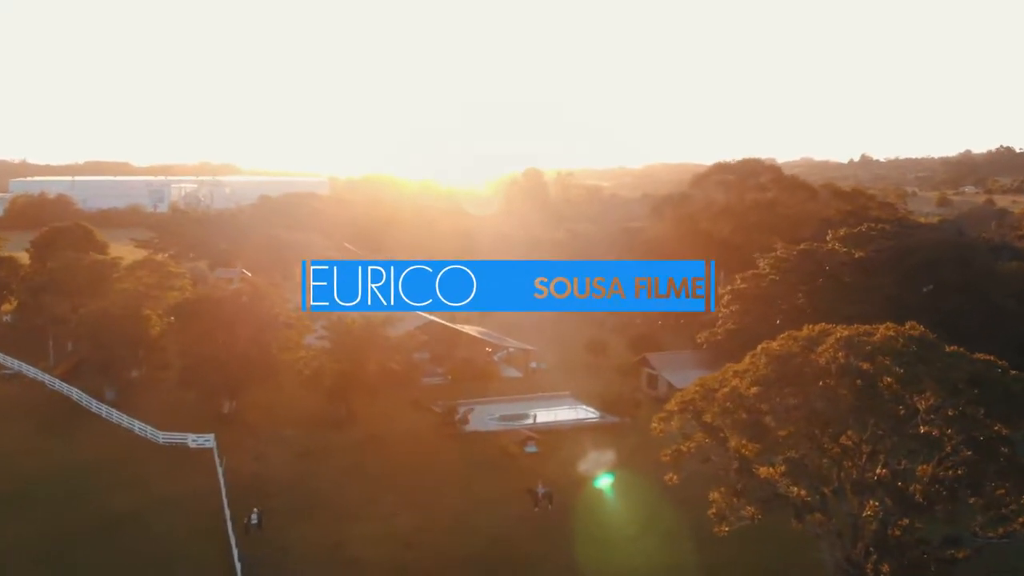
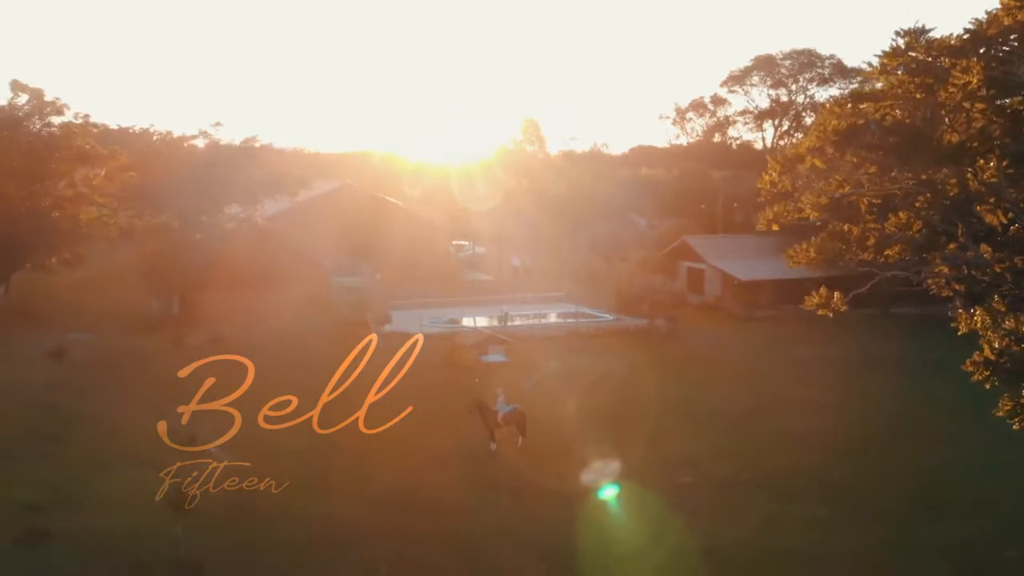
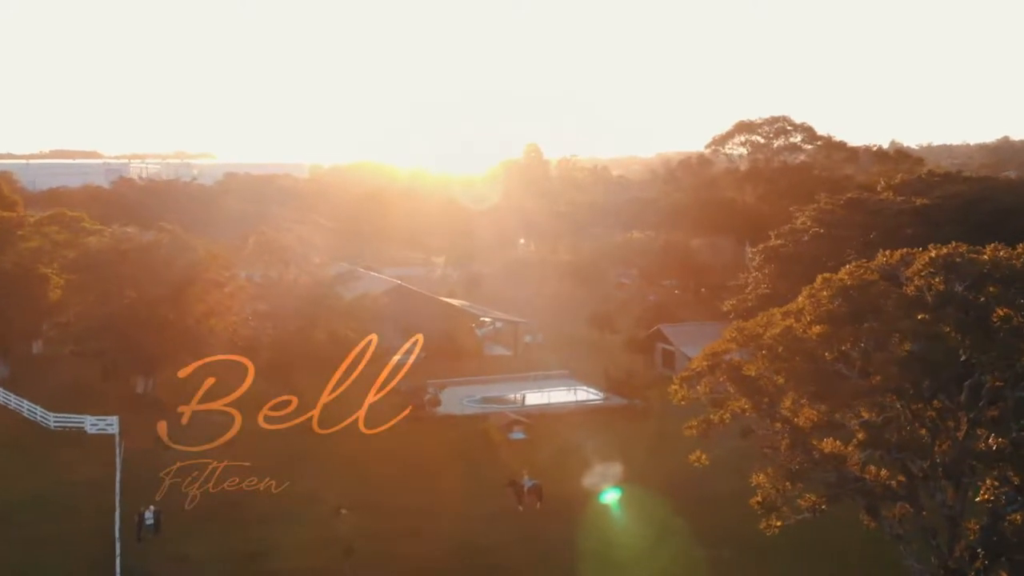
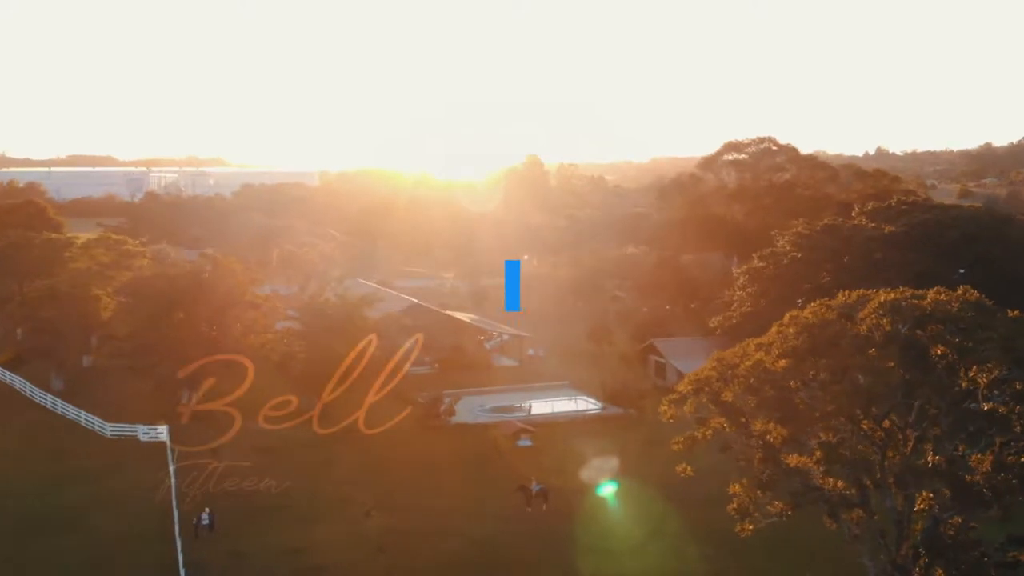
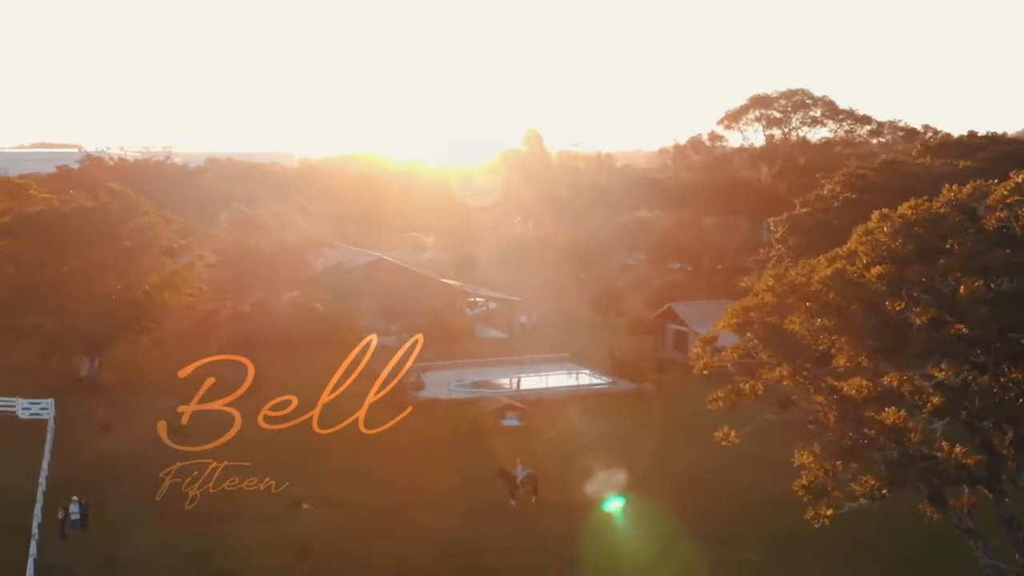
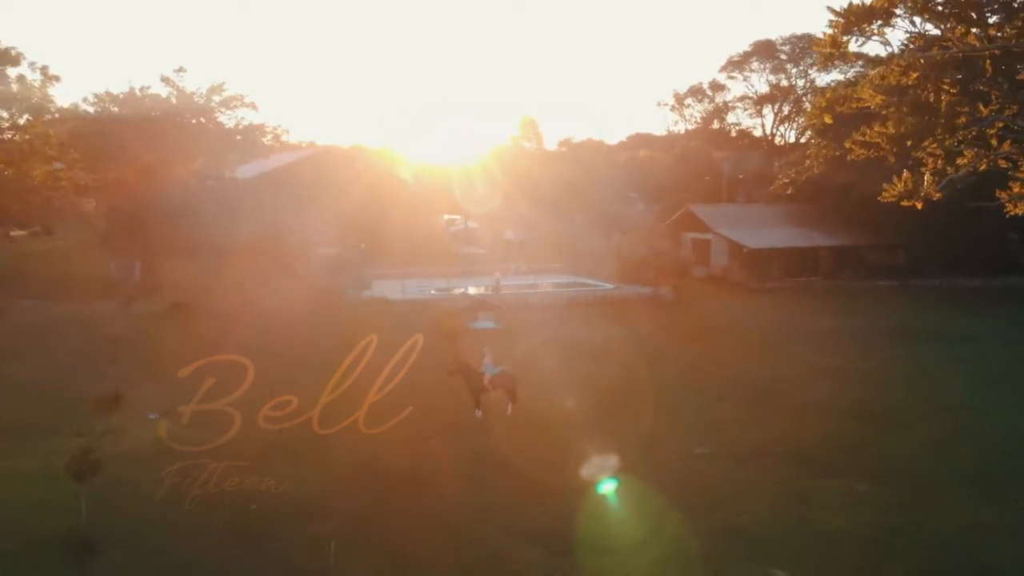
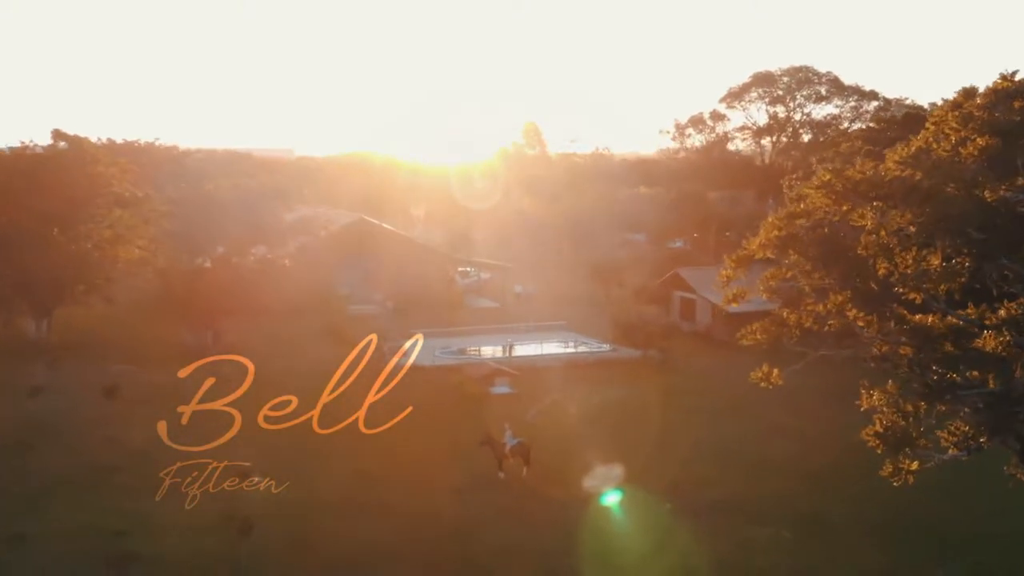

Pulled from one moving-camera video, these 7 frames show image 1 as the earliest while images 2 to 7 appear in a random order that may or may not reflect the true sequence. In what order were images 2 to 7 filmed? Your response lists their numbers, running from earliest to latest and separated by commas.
4, 3, 5, 7, 2, 6
